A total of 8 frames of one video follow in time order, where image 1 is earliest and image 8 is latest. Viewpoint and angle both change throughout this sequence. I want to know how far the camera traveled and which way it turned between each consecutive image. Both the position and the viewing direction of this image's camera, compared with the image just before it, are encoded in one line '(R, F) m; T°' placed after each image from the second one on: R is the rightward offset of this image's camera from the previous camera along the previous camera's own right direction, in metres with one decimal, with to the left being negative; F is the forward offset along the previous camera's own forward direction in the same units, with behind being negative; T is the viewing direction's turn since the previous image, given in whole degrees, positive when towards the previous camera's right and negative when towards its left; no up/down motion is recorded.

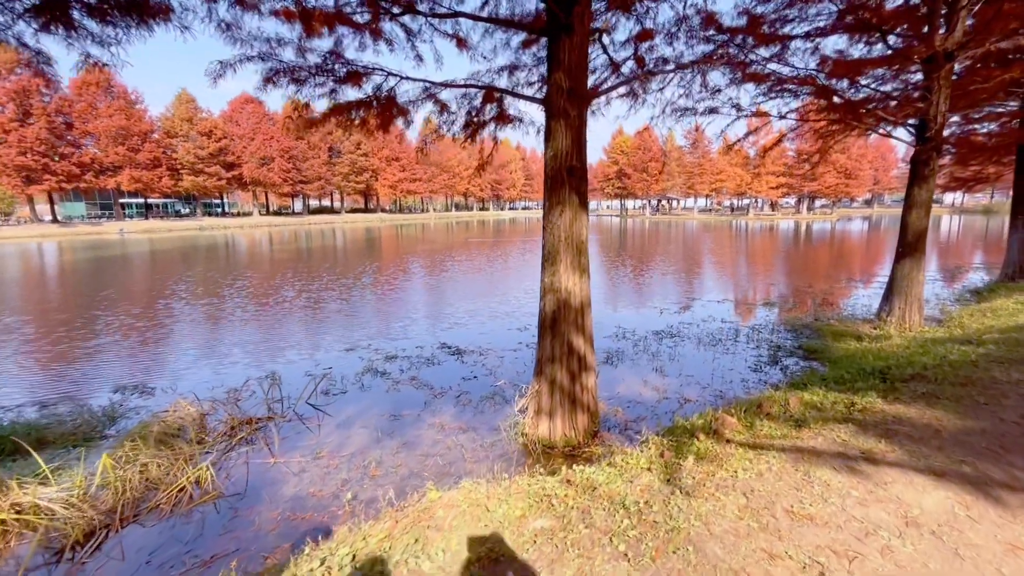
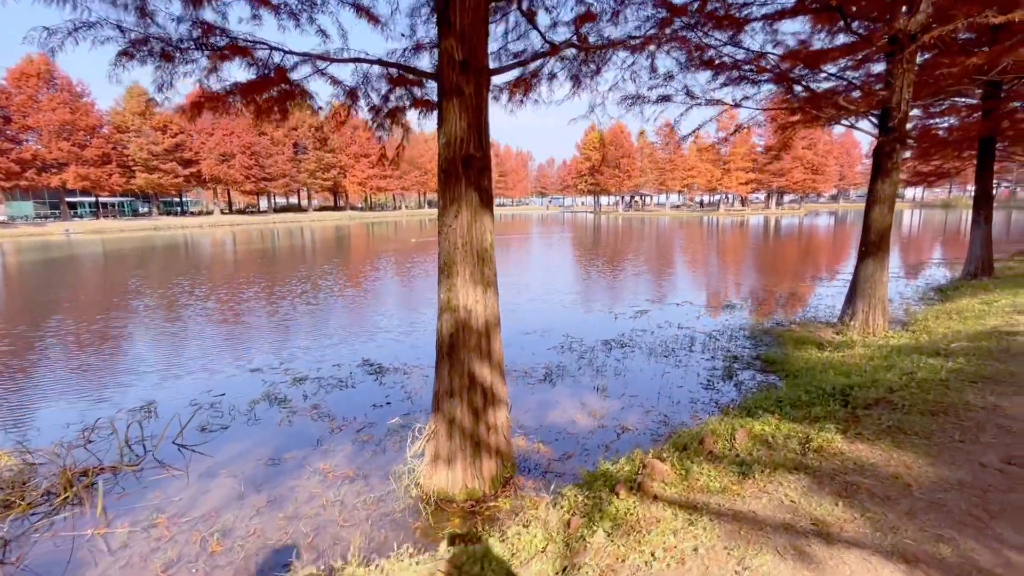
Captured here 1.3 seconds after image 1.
(+0.7, +0.9) m; +3°
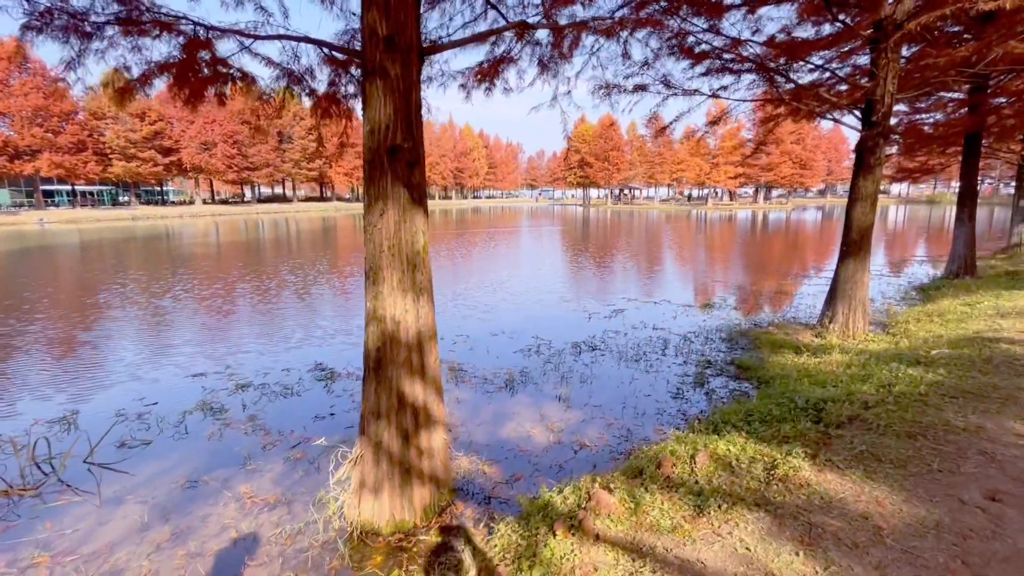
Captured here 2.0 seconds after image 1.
(+0.4, +0.4) m; +1°
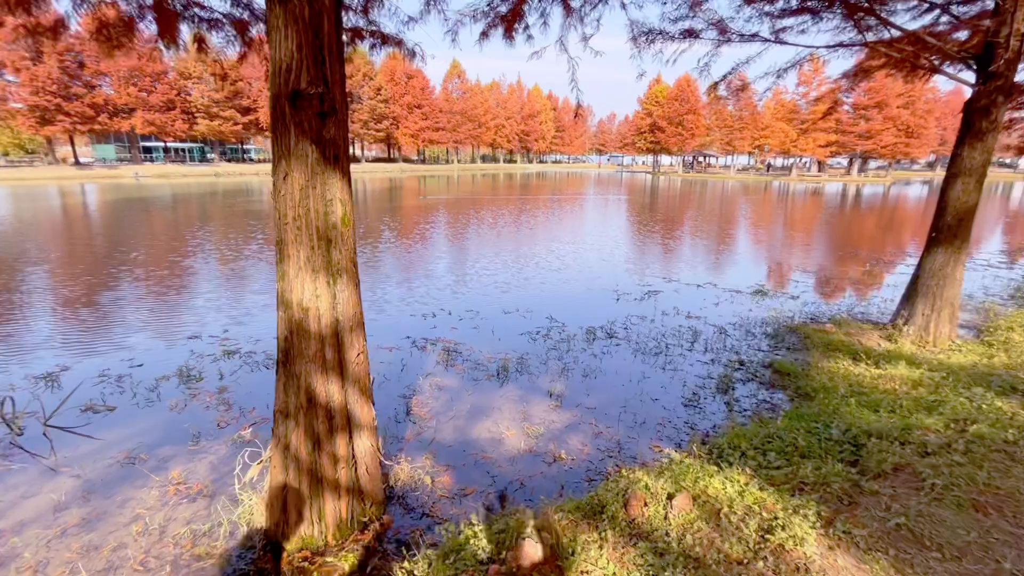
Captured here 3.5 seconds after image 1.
(+0.8, +0.8) m; -7°
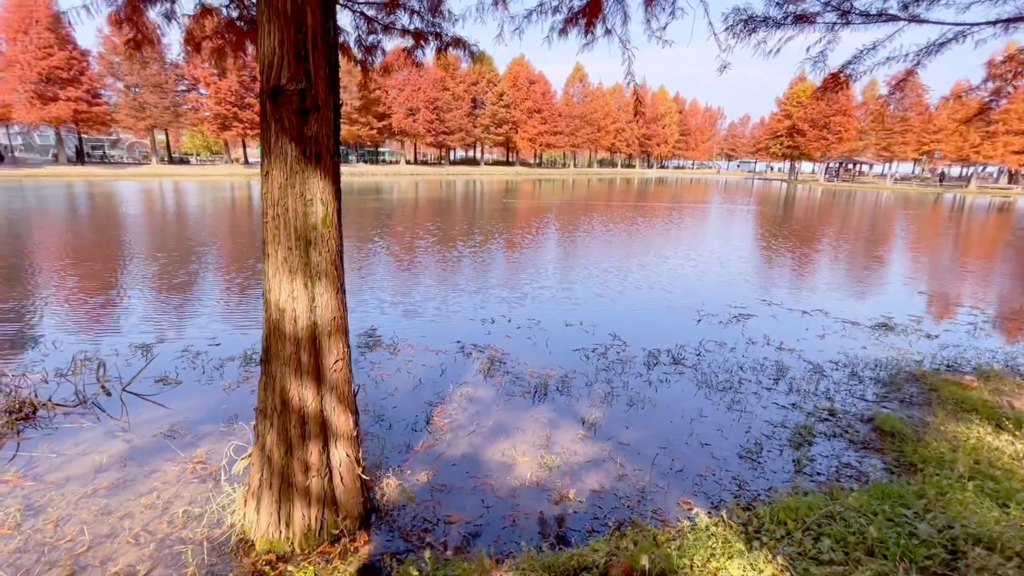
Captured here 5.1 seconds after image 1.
(+0.7, +0.4) m; -13°
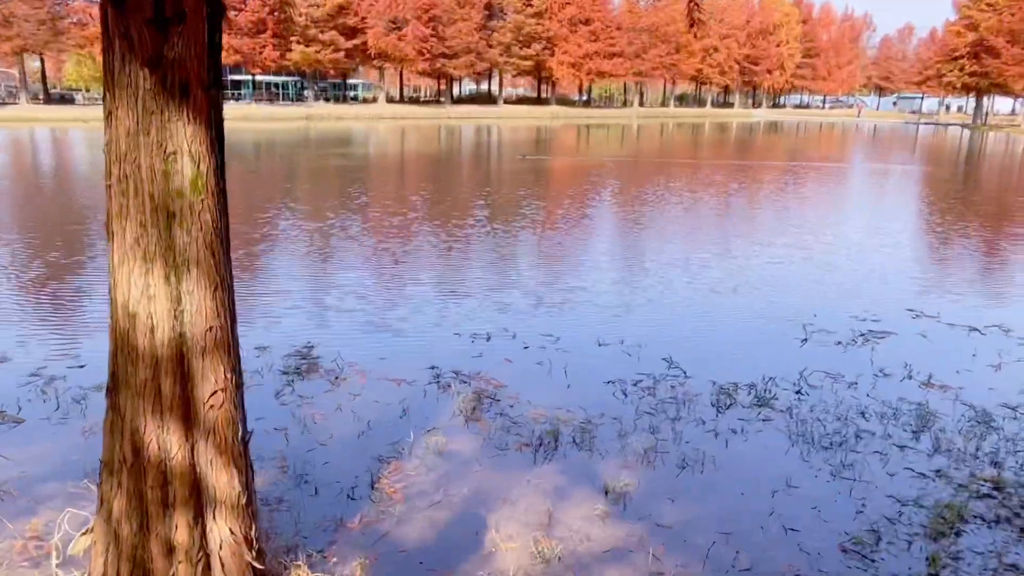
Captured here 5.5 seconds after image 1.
(+0.3, +1.1) m; -8°
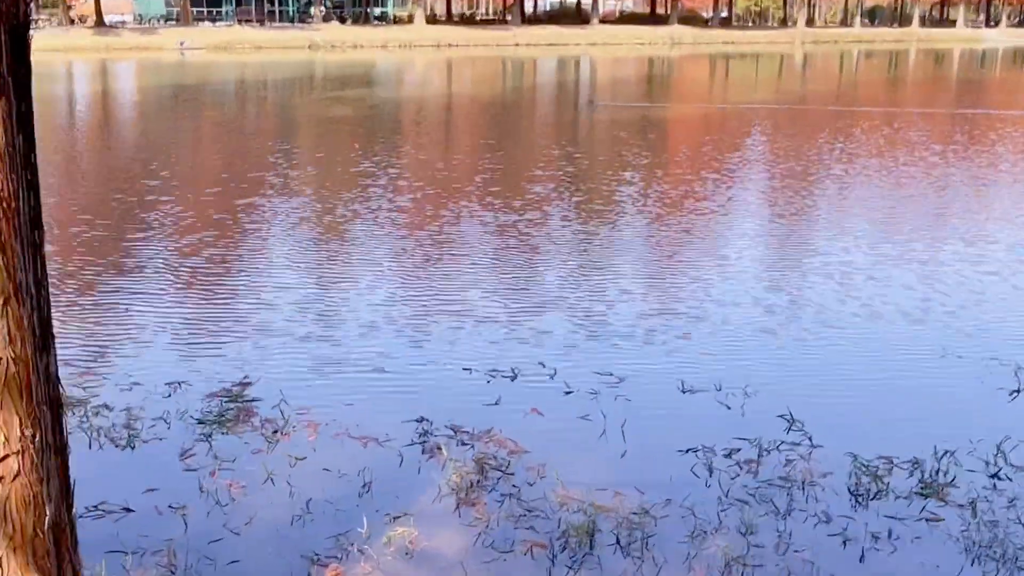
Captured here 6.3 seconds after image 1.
(+0.2, +1.0) m; -12°
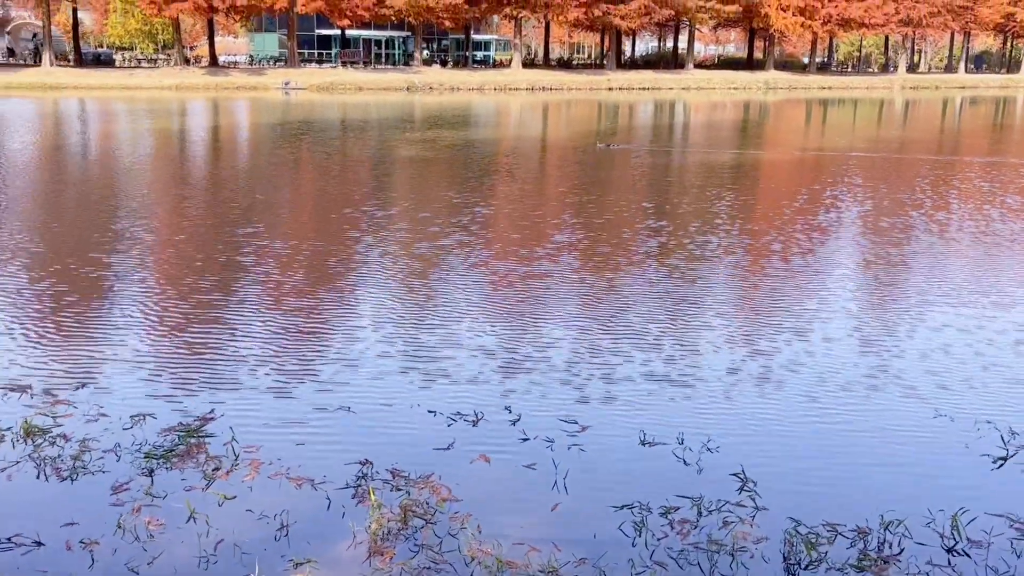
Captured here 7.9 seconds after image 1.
(+0.4, -0.1) m; -3°
